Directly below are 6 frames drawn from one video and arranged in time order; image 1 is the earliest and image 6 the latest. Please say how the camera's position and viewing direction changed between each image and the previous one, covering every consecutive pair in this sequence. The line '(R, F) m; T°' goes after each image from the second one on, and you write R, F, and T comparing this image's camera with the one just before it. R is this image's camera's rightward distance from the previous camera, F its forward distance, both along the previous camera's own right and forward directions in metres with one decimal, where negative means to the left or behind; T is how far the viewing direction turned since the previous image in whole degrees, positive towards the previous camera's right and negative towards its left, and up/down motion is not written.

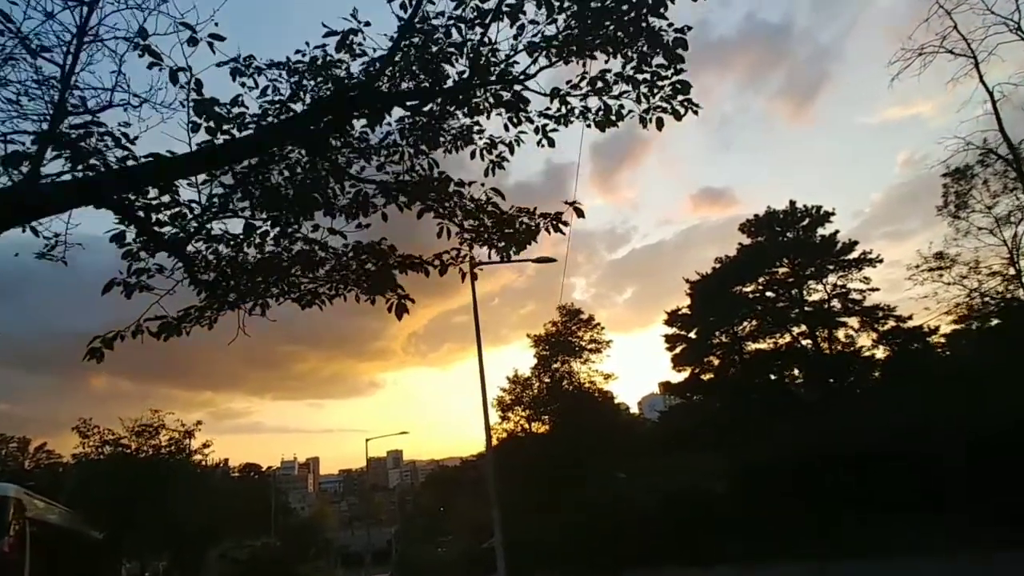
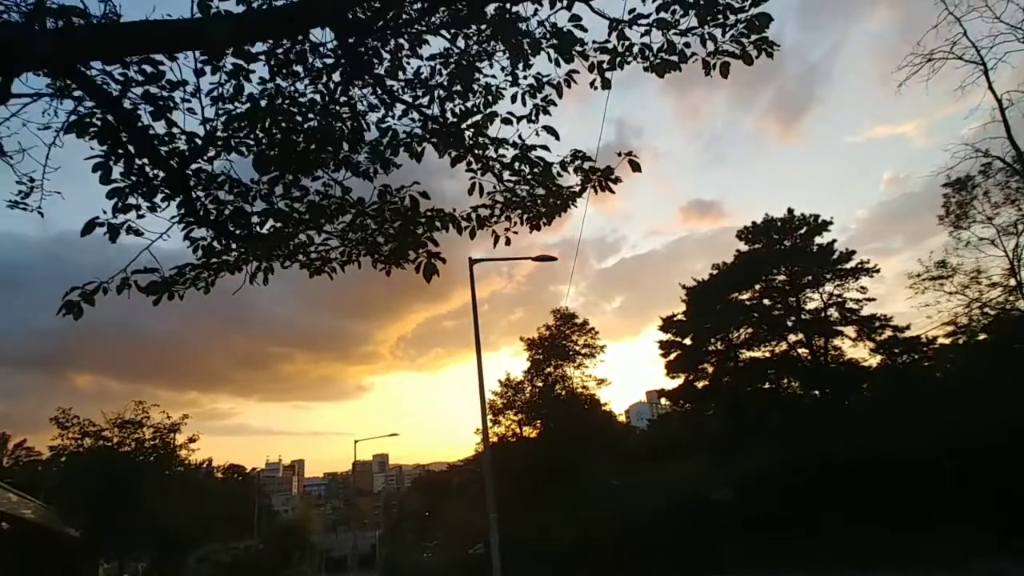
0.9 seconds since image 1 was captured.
(-0.3, +0.6) m; +1°
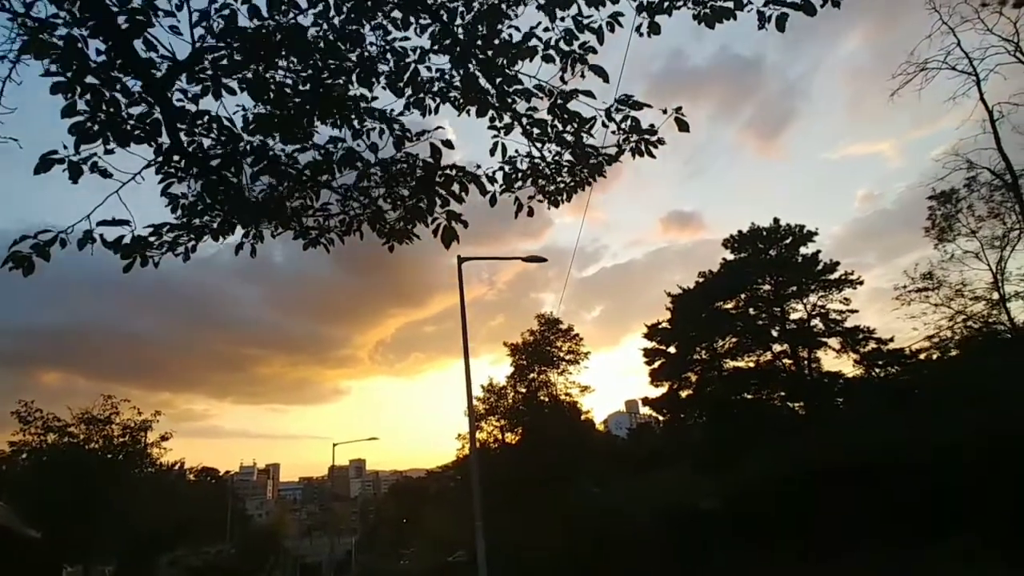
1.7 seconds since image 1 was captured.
(-0.2, +0.4) m; +1°
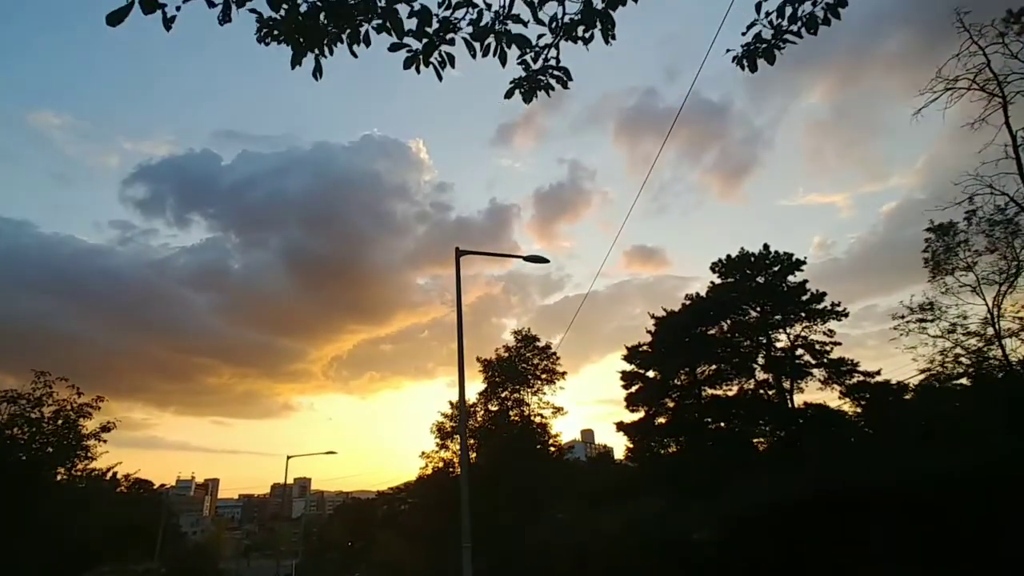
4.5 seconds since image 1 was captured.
(-1.1, +2.0) m; +3°
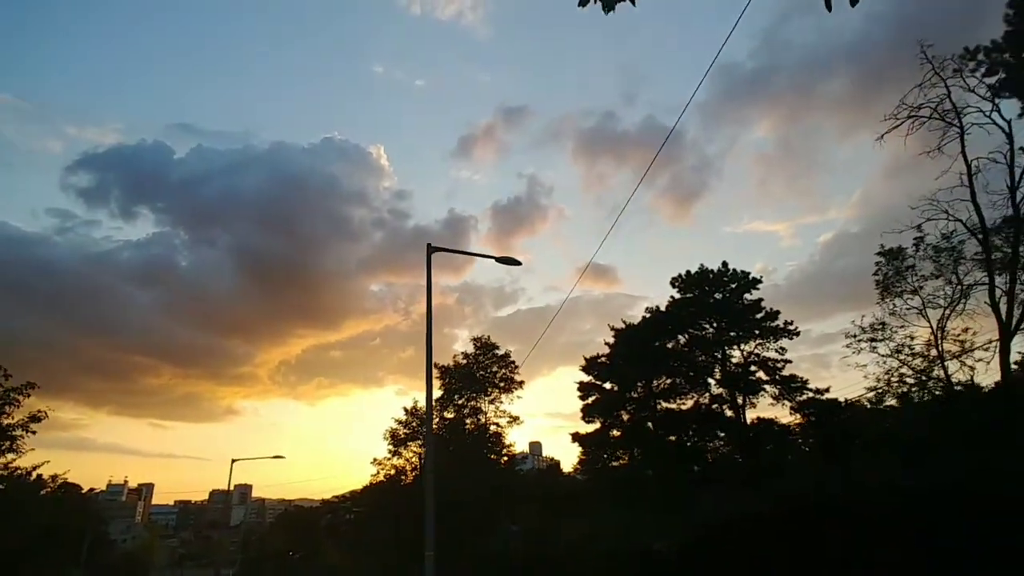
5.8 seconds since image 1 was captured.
(-0.5, +0.3) m; +4°
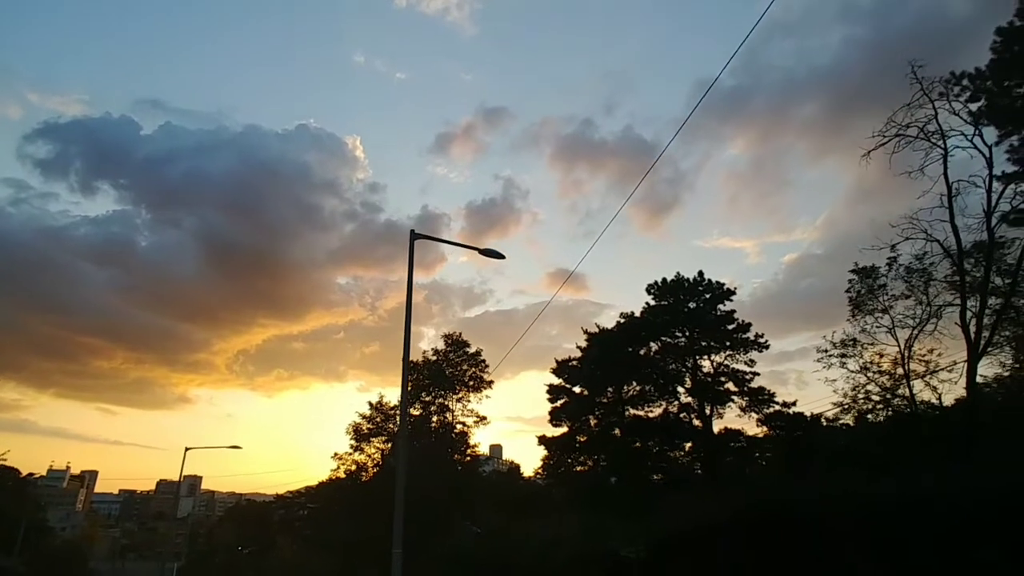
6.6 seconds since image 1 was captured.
(-0.4, +0.6) m; +2°
